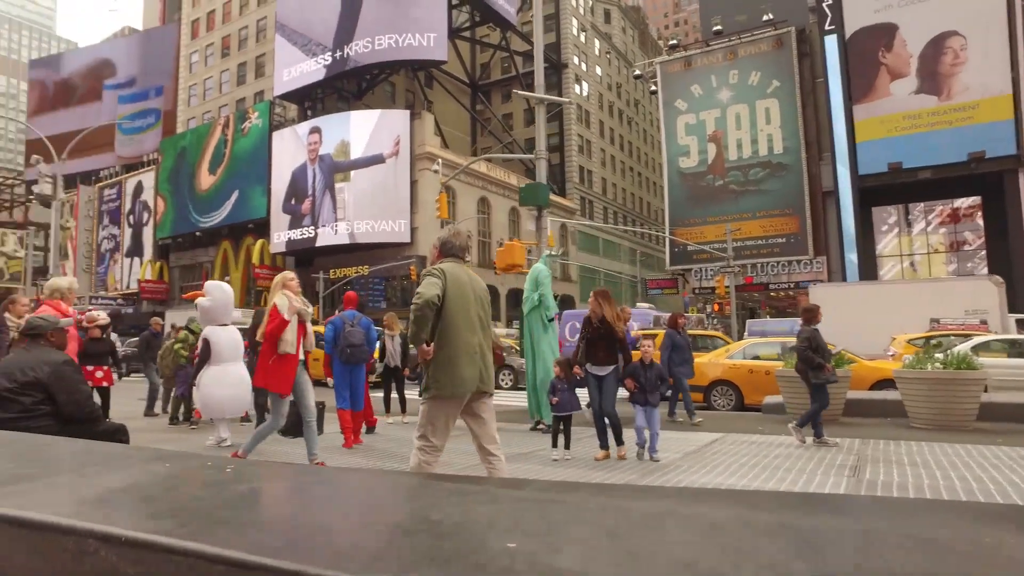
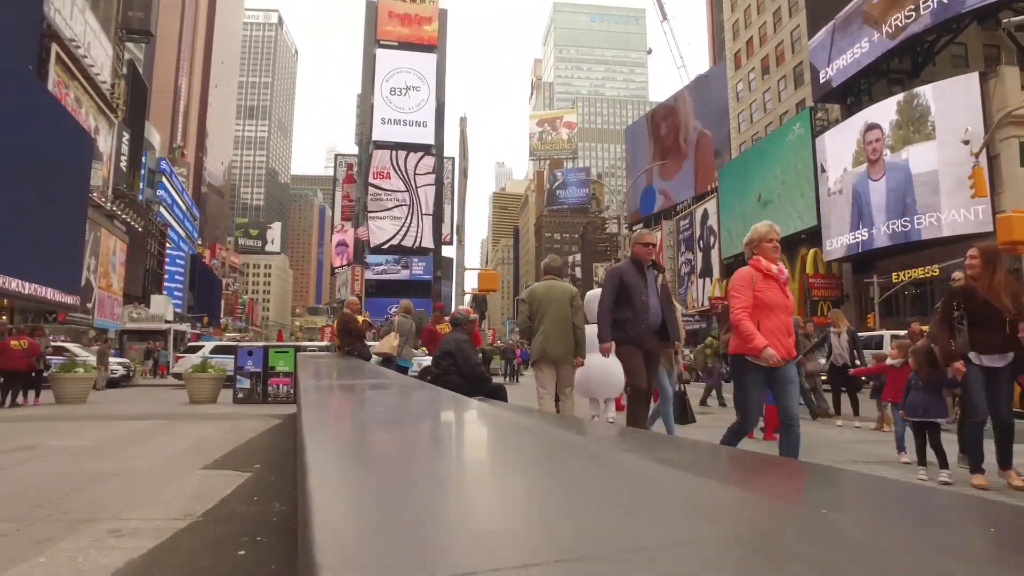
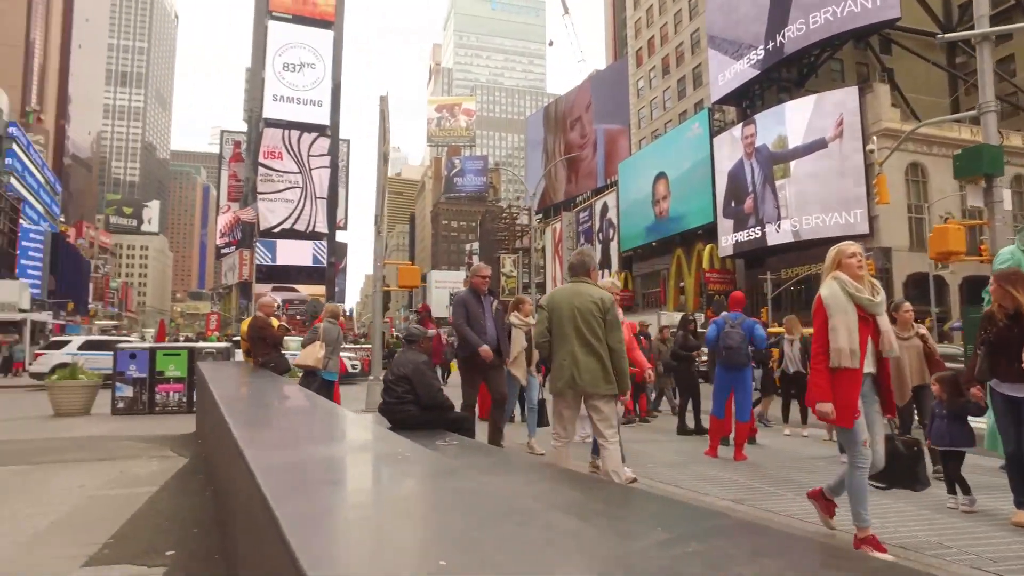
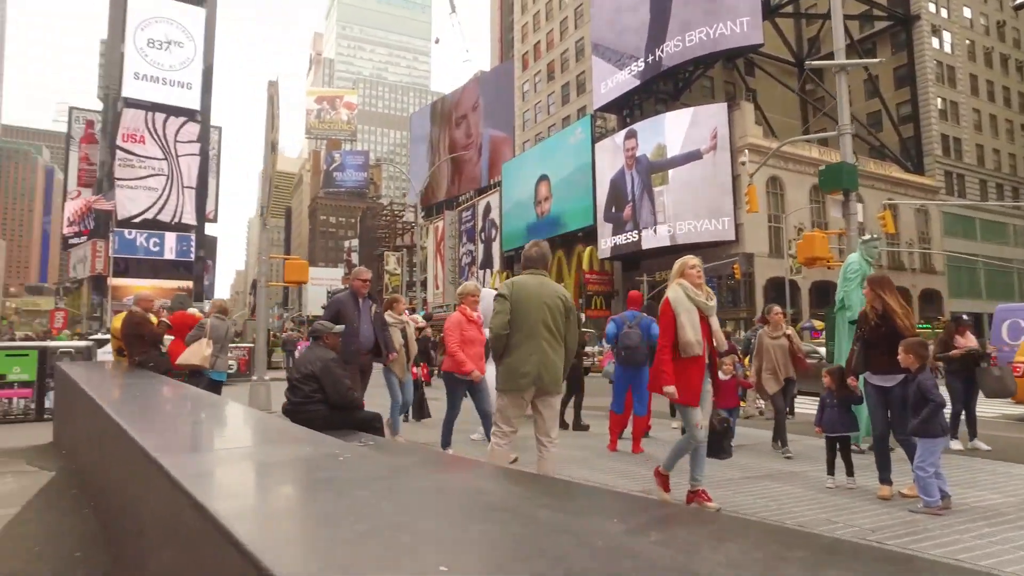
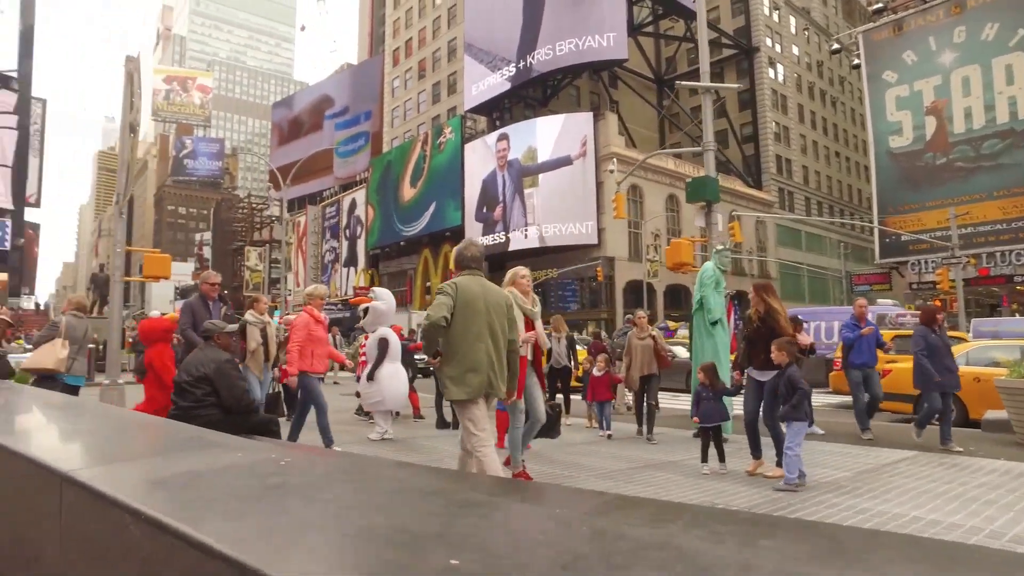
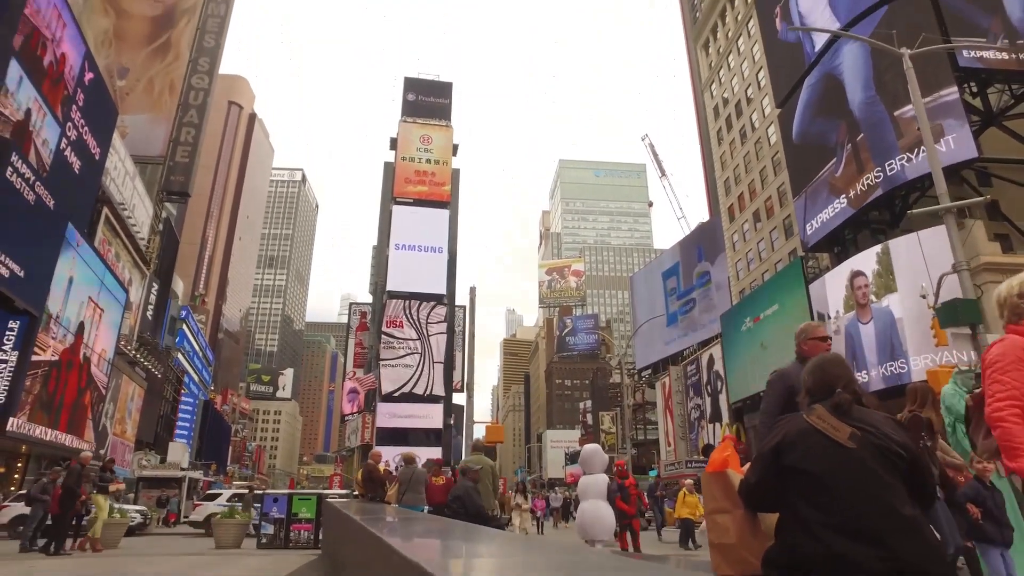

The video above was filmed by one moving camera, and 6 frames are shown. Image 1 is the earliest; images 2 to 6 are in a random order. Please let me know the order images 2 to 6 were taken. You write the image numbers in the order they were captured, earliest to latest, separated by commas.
5, 4, 3, 2, 6
